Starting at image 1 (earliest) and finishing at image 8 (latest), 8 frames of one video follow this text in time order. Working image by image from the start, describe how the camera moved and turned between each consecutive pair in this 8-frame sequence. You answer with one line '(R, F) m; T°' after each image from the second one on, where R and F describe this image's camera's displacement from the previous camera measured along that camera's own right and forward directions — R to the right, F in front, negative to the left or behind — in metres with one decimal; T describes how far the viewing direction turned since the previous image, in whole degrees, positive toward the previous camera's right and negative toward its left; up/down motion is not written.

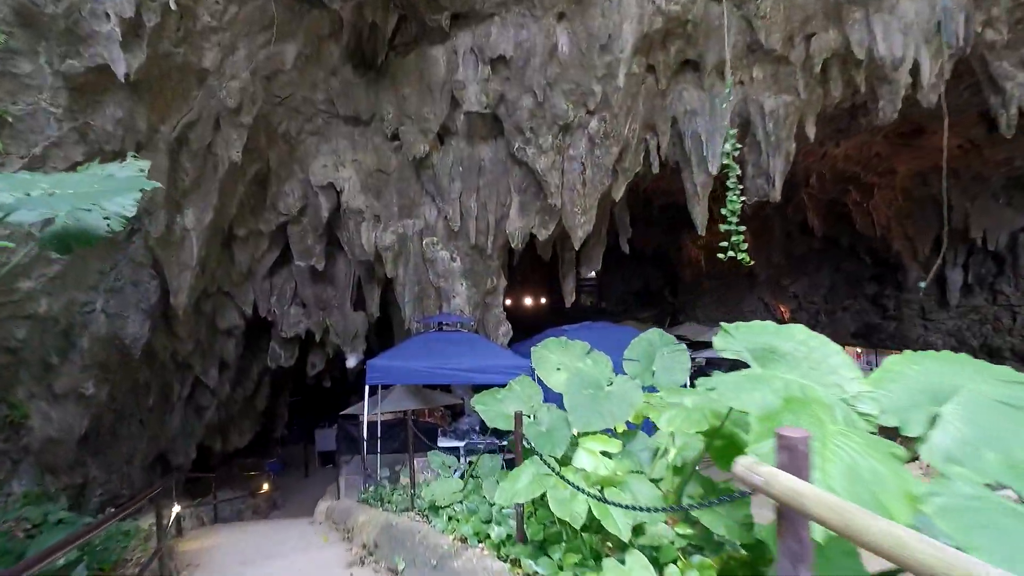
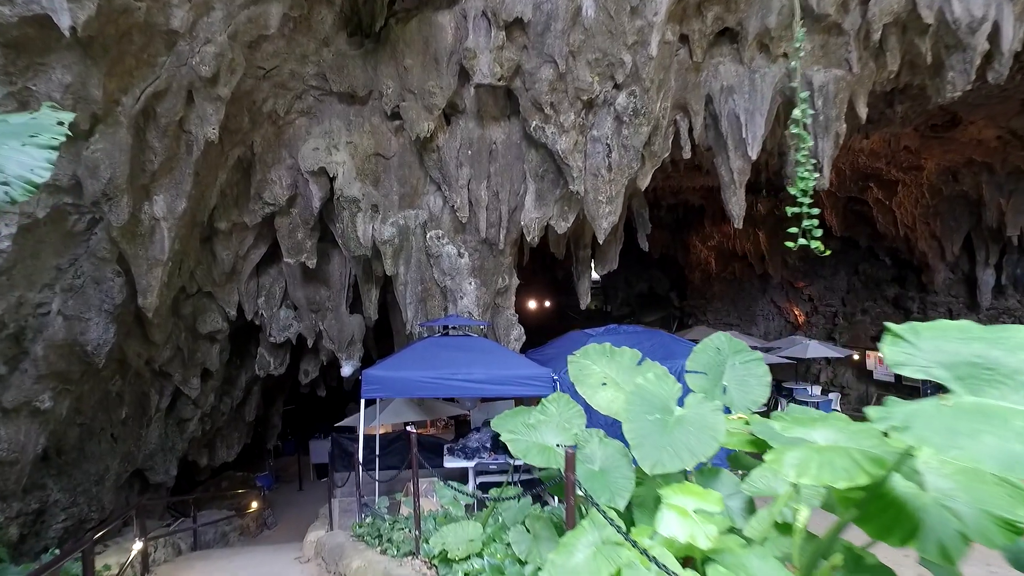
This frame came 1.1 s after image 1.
(-0.2, +1.0) m; 0°
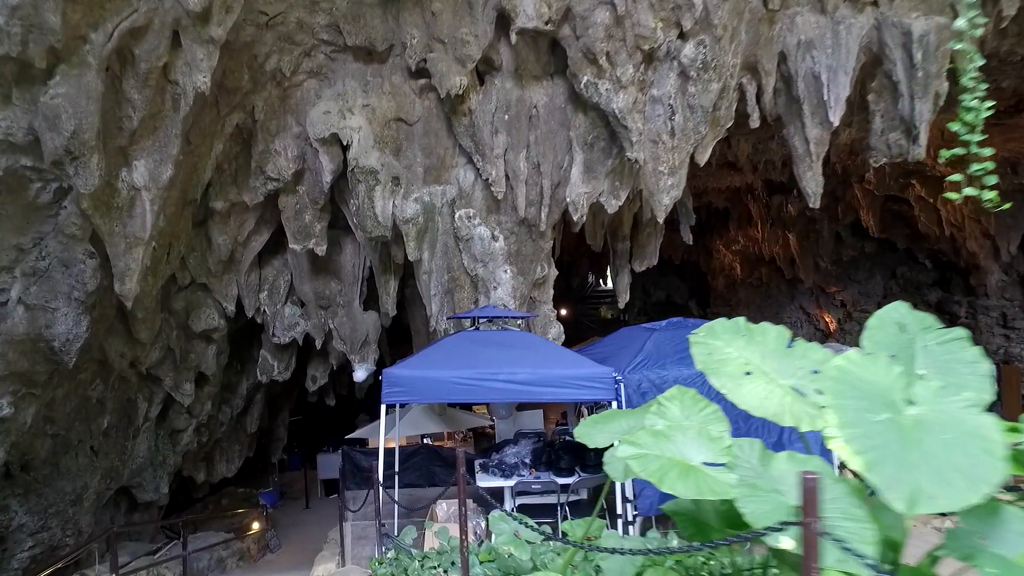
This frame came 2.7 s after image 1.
(-0.4, +1.1) m; -1°
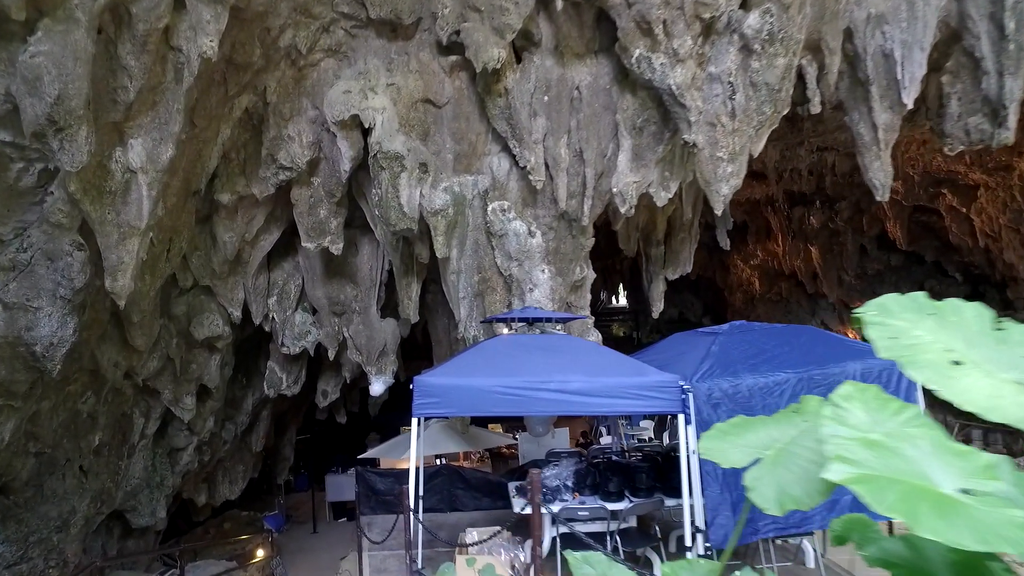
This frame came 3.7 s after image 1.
(-0.3, +0.7) m; 0°
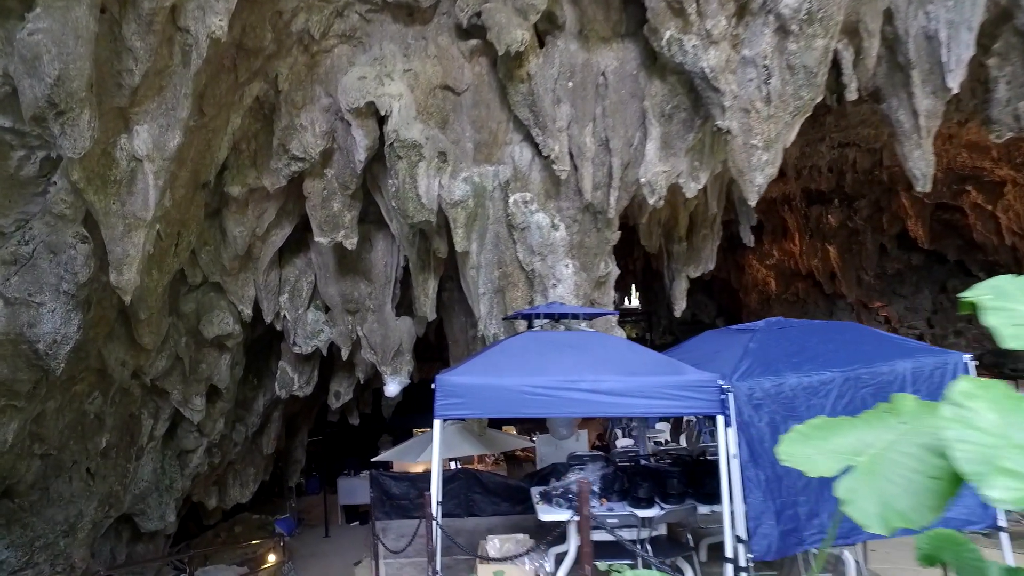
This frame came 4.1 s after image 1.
(-0.1, +0.3) m; -1°
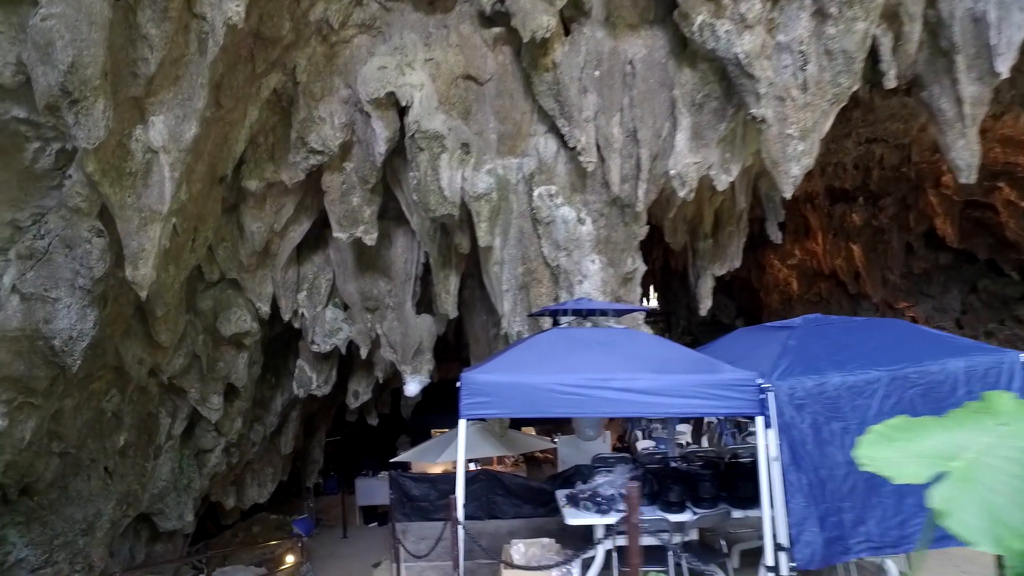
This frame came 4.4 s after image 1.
(-0.1, +0.2) m; -1°
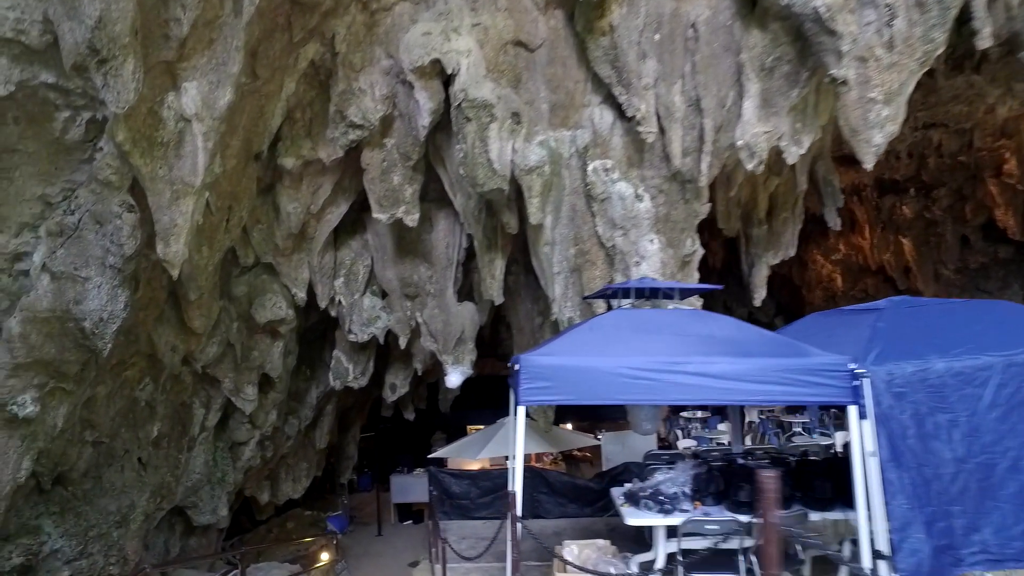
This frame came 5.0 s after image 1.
(-0.2, +0.4) m; -2°
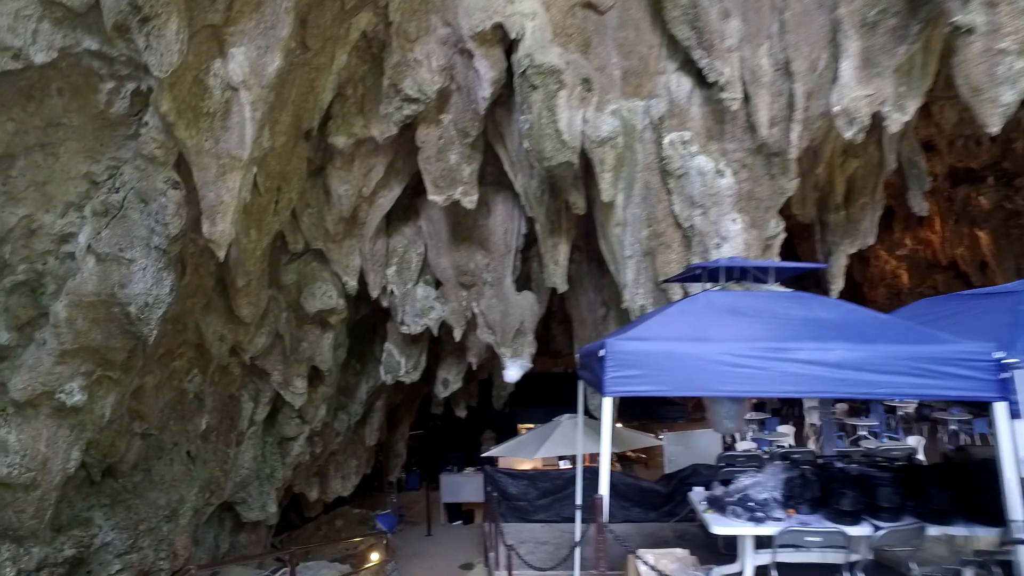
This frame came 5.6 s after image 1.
(-0.2, +0.4) m; -4°
